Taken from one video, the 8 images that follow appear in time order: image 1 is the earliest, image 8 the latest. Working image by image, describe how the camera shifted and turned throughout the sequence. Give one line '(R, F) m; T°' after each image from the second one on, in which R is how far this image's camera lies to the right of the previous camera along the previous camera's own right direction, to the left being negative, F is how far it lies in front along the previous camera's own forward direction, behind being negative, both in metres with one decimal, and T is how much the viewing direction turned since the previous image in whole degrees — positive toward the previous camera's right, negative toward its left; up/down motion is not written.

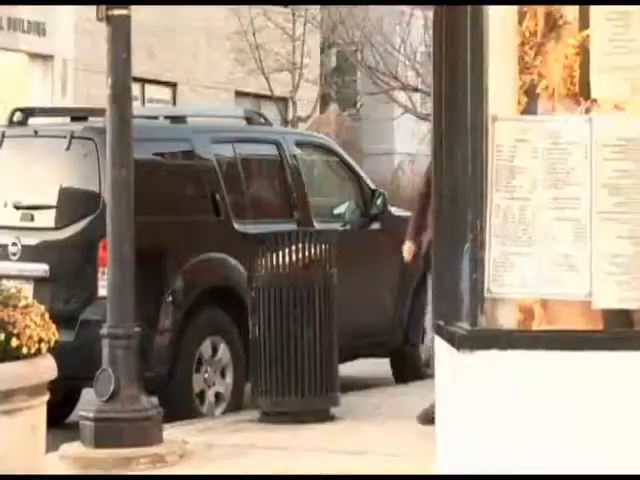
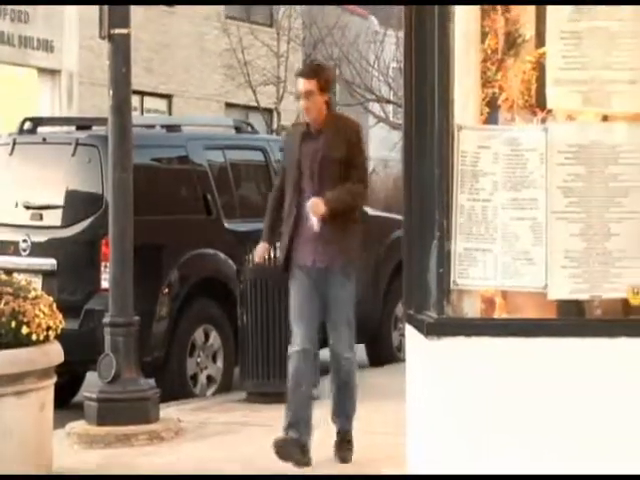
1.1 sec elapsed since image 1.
(0.0, -0.4) m; 0°
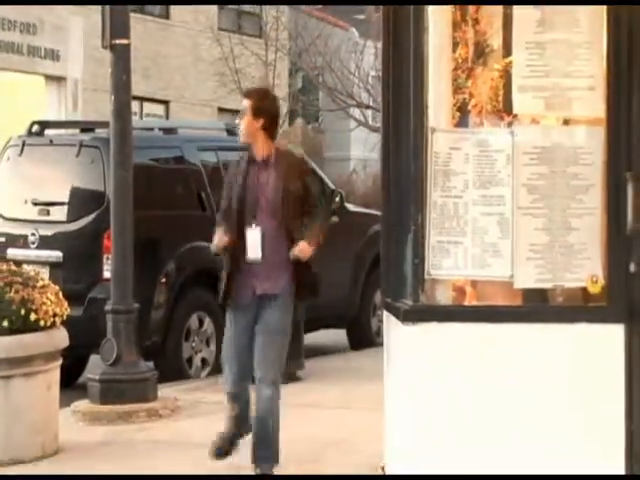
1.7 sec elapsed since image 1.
(0.0, -0.4) m; 0°
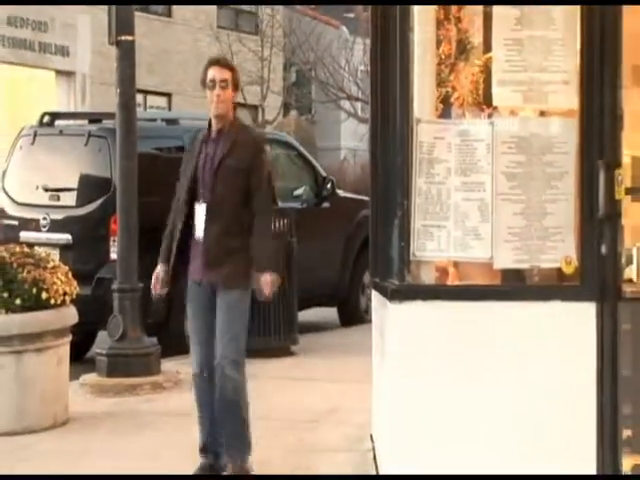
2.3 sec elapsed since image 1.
(0.0, -0.3) m; 0°
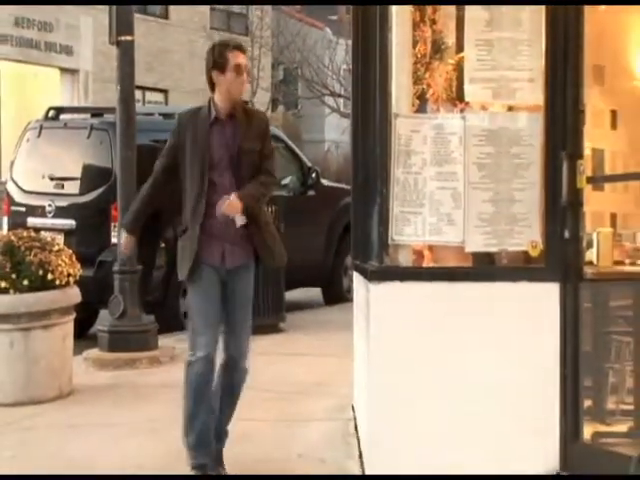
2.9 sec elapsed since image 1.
(0.0, -0.4) m; +1°
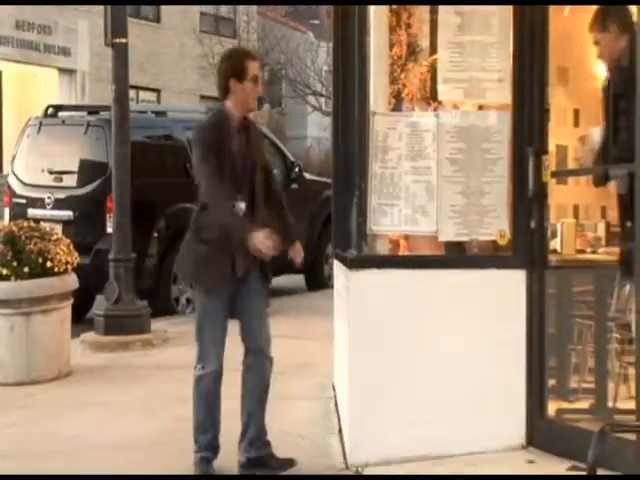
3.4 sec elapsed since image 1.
(0.0, -0.4) m; +1°
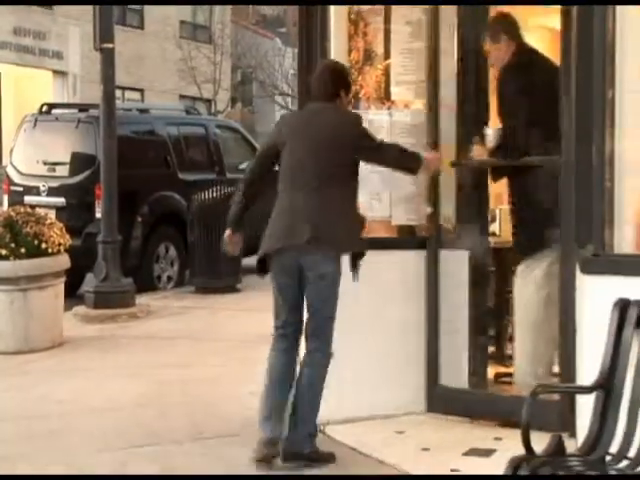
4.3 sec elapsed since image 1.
(0.0, -0.7) m; +1°
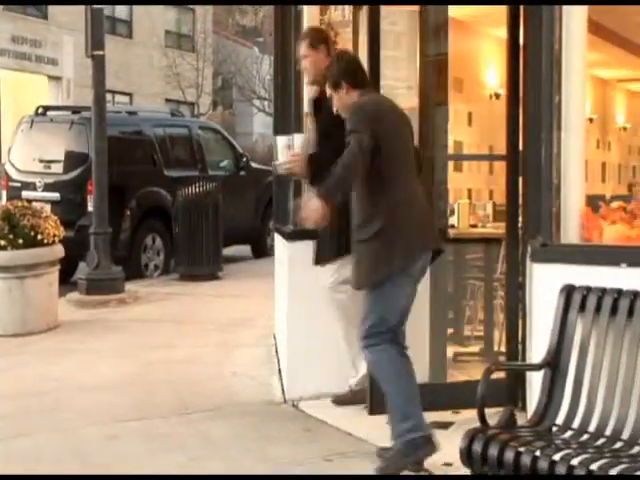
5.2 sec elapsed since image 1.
(0.0, -0.6) m; +1°
